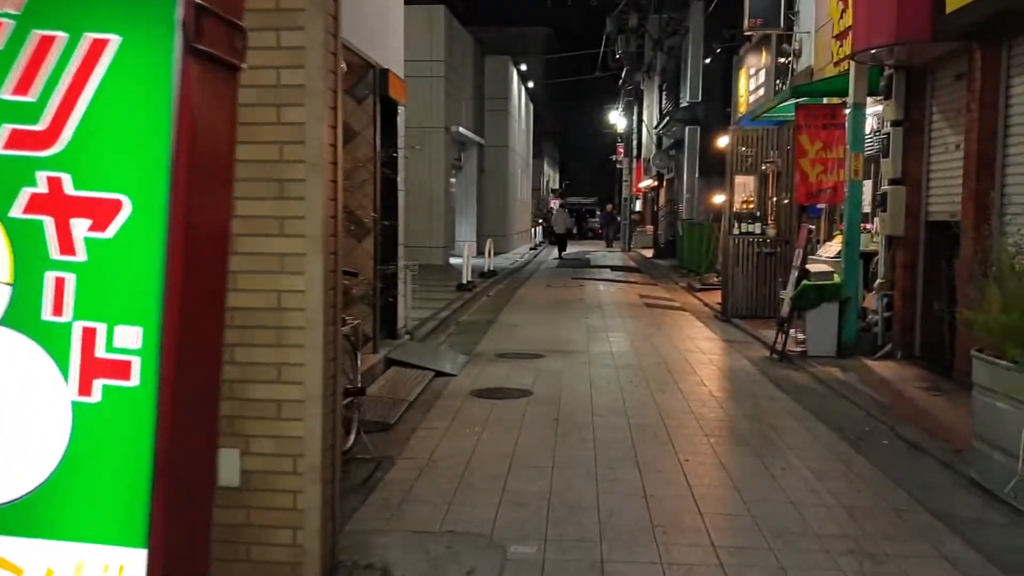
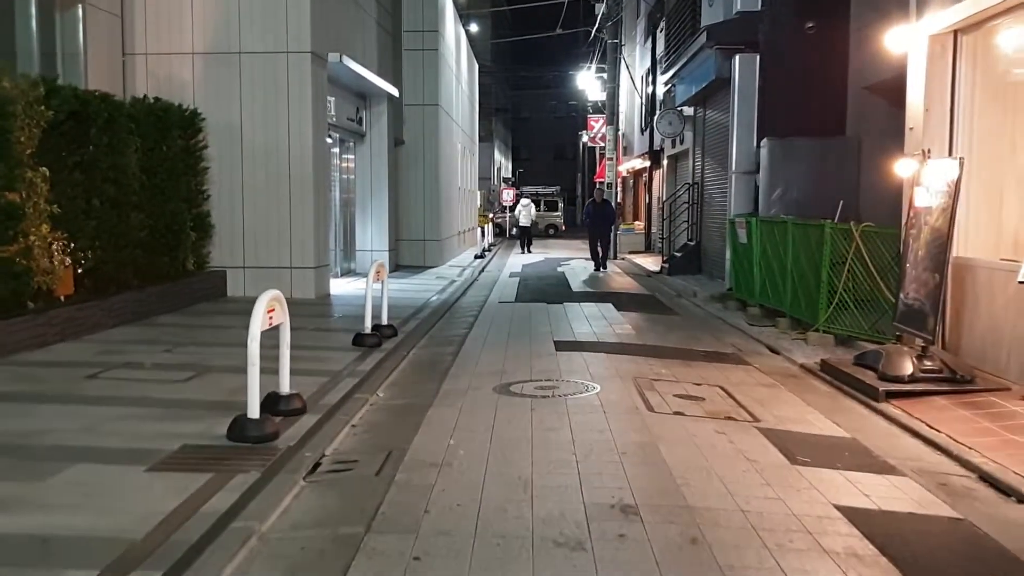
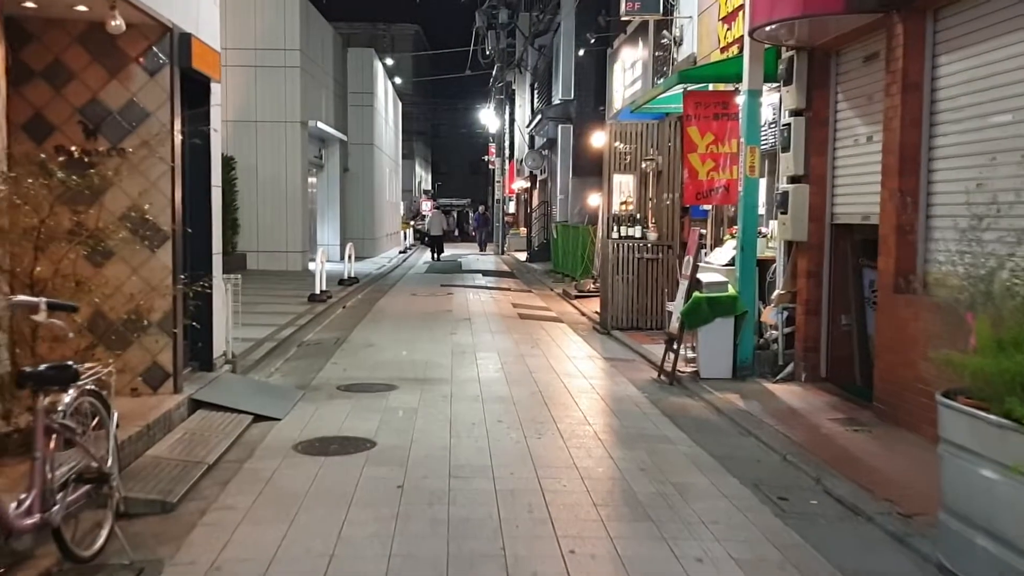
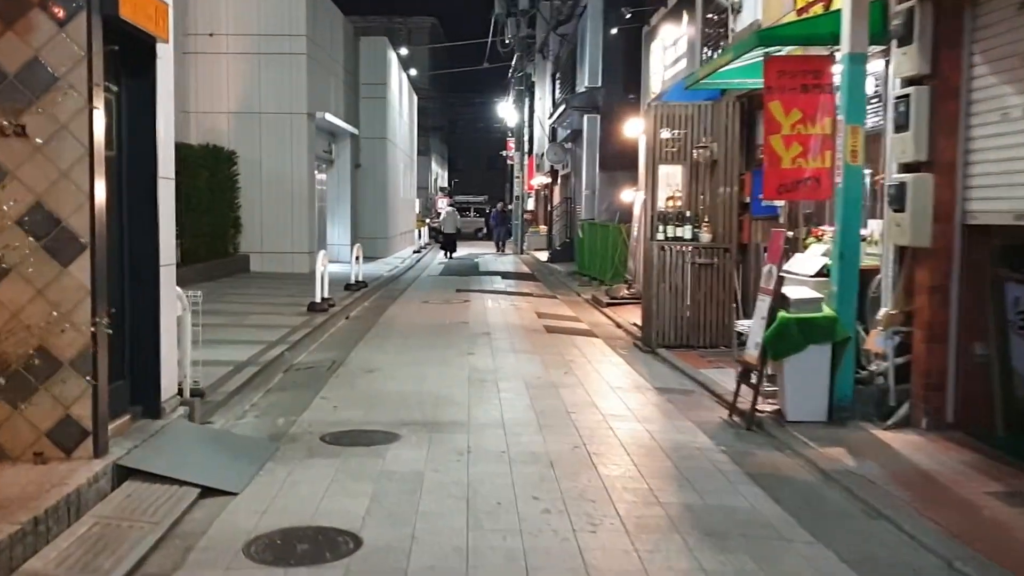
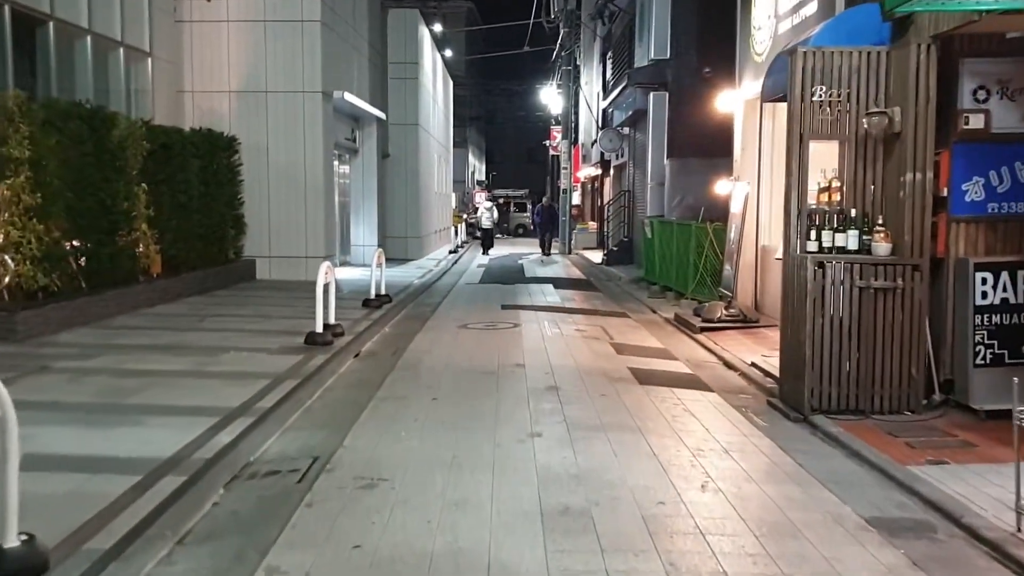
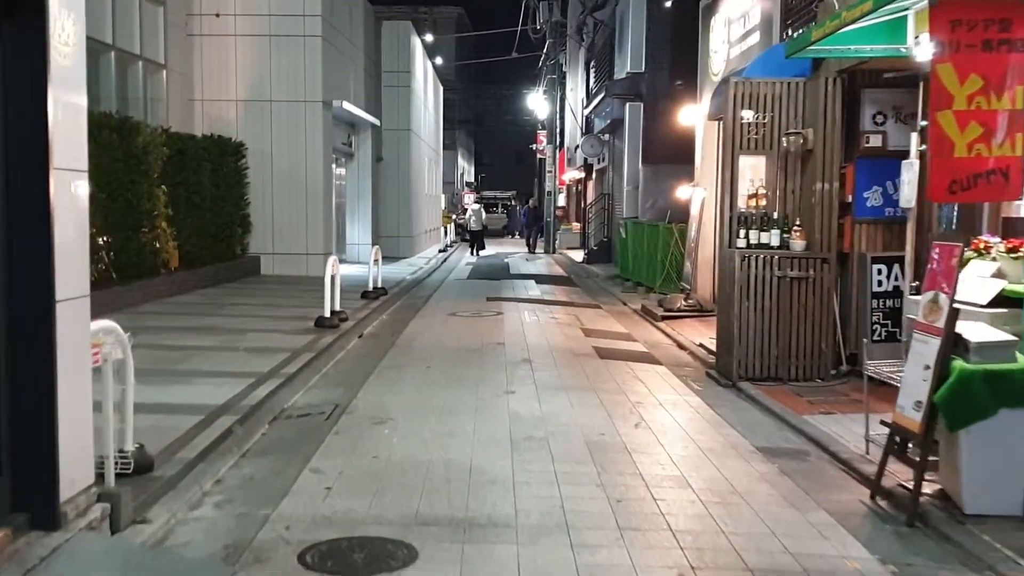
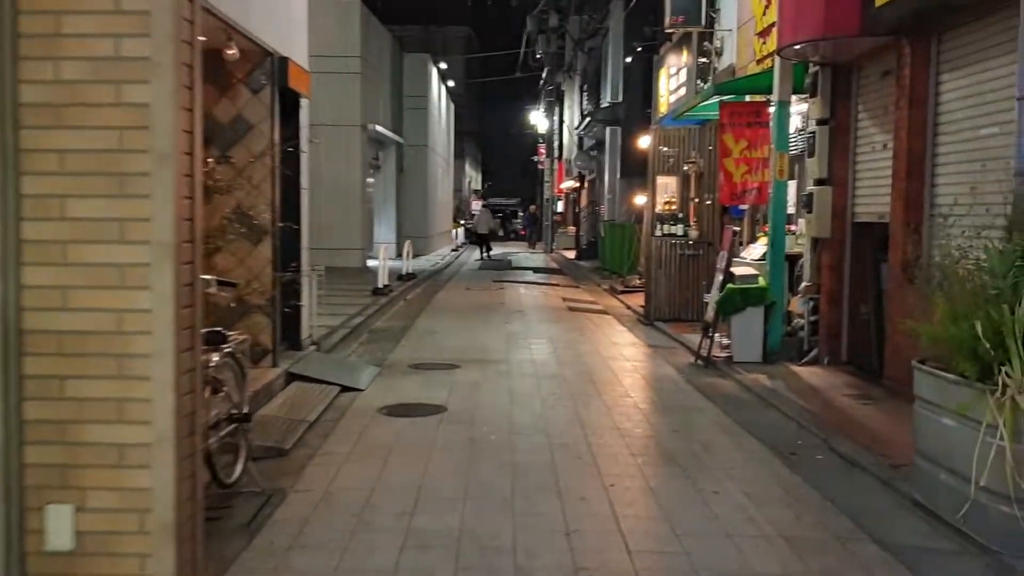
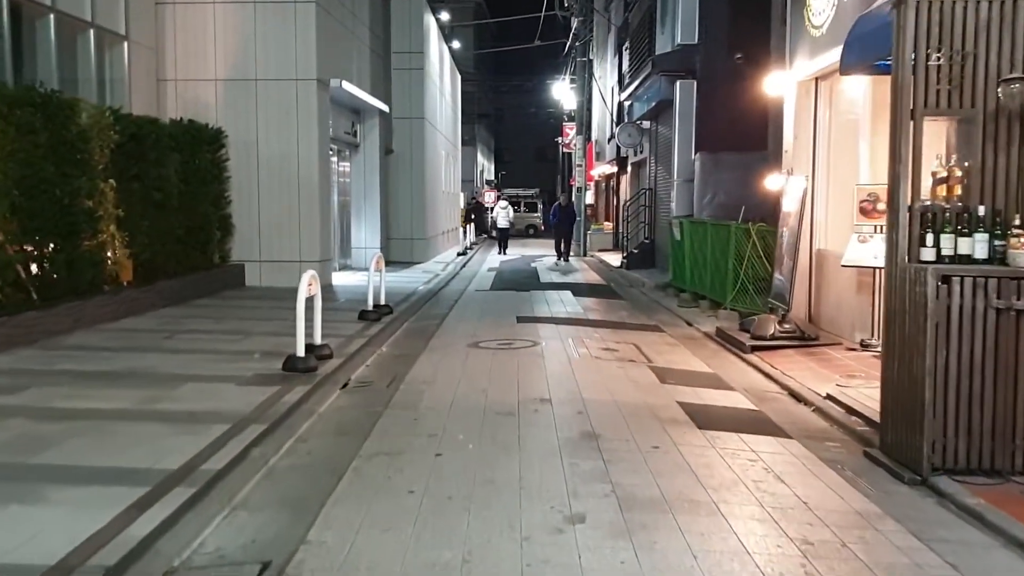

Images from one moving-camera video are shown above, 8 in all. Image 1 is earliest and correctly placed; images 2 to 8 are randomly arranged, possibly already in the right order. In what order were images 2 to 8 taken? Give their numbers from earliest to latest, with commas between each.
7, 3, 4, 6, 5, 8, 2
